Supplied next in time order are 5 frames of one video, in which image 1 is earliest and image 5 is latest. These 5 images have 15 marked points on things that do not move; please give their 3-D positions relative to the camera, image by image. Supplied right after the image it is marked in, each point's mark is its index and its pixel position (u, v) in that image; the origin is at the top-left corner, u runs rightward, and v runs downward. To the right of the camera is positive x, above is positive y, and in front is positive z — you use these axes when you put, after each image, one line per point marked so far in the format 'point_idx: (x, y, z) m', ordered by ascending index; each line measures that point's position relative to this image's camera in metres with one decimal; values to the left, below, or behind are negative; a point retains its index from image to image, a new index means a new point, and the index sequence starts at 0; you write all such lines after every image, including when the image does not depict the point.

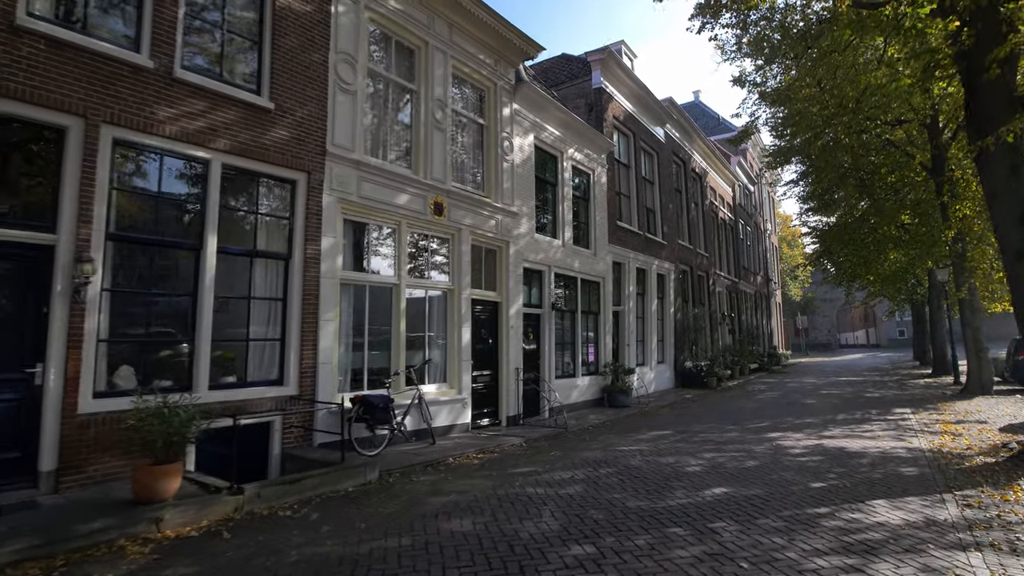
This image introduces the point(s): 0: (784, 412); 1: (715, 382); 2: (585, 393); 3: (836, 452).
0: (+5.8, -2.6, +12.1) m
1: (+6.7, -3.1, +19.0) m
2: (+1.7, -2.5, +13.3) m
3: (+4.3, -2.2, +7.7) m
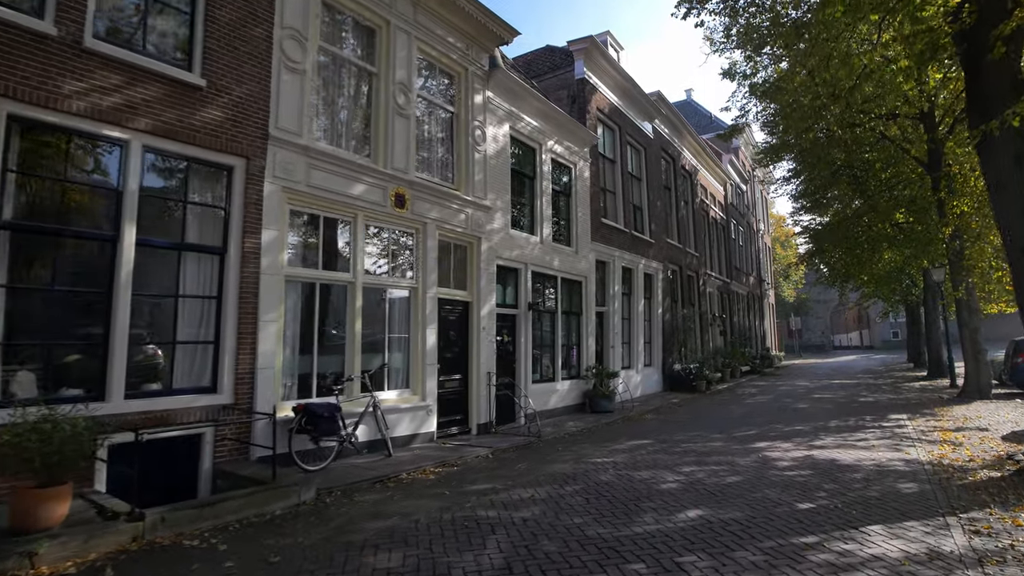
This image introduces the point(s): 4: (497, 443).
0: (+5.3, -2.6, +11.5) m
1: (+6.1, -3.1, +18.3) m
2: (+1.2, -2.4, +12.6) m
3: (+3.9, -2.2, +7.0) m
4: (-0.3, -2.4, +9.0) m
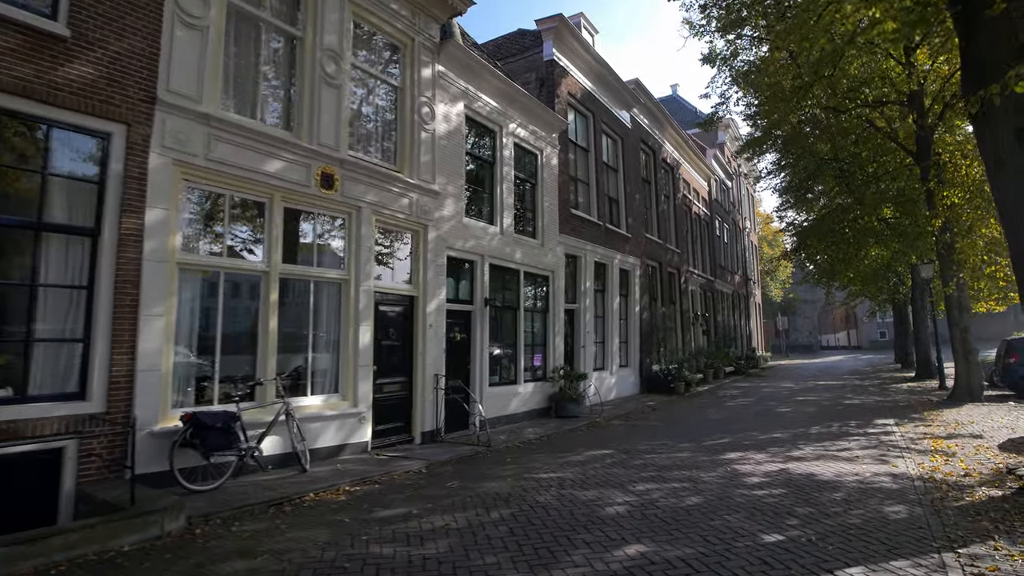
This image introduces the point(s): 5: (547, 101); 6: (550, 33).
0: (+4.4, -2.5, +10.6) m
1: (+5.2, -3.0, +17.4) m
2: (+0.3, -2.3, +11.7) m
3: (+3.1, -2.1, +6.0) m
4: (-1.0, -2.3, +8.0) m
5: (+0.8, +4.6, +14.0) m
6: (+0.9, +6.2, +14.0) m
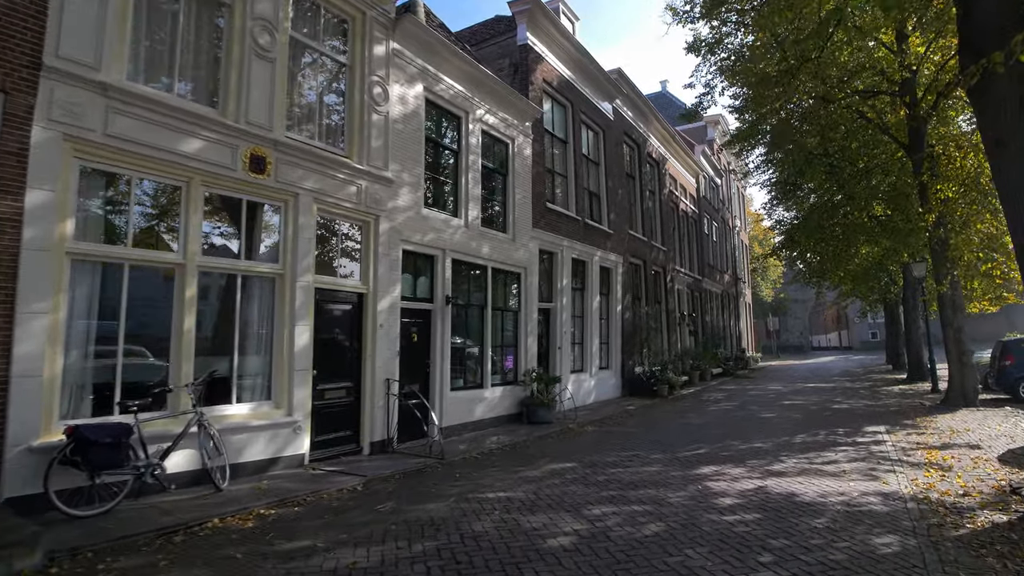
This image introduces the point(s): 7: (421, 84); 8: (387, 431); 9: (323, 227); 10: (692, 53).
0: (+3.8, -2.5, +9.8) m
1: (+4.5, -3.0, +16.7) m
2: (-0.3, -2.3, +10.9) m
3: (+2.5, -2.0, +5.3) m
4: (-1.6, -2.3, +7.2) m
5: (+0.2, +4.6, +13.2) m
6: (+0.3, +6.3, +13.2) m
7: (-1.5, +3.5, +9.7) m
8: (-1.8, -2.1, +8.5) m
9: (-2.6, +0.8, +7.9) m
10: (+4.9, +6.3, +15.5) m
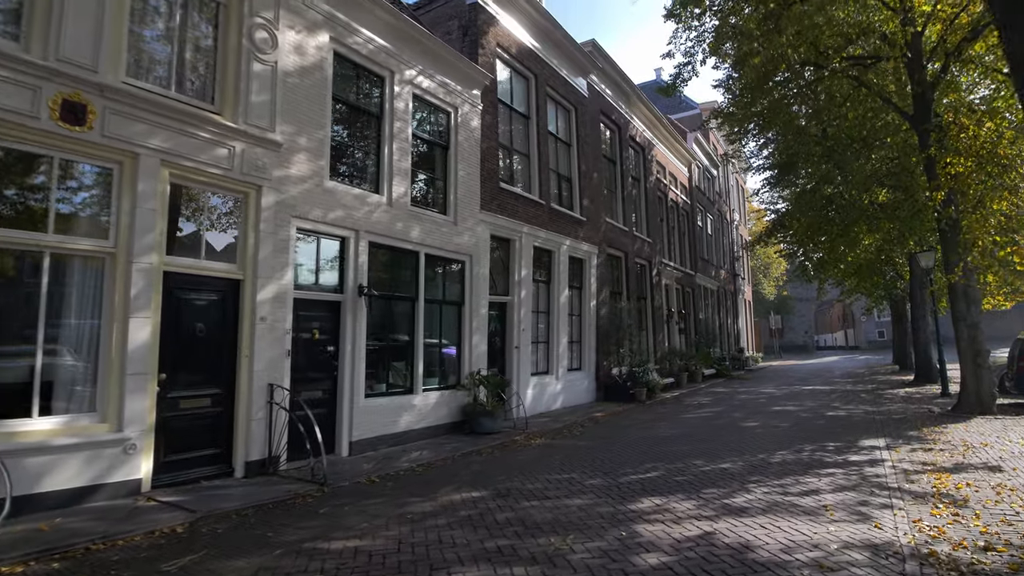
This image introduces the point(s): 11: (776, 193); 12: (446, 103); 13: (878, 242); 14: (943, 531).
0: (+2.7, -2.3, +8.2) m
1: (+3.5, -2.8, +15.1) m
2: (-1.4, -2.1, +9.3) m
3: (+1.4, -1.8, +3.7) m
4: (-2.7, -2.1, +5.7) m
5: (-0.8, +4.8, +11.7) m
6: (-0.8, +6.5, +11.7) m
7: (-2.6, +3.6, +8.2) m
8: (-2.9, -1.9, +6.9) m
9: (-3.7, +1.0, +6.4) m
10: (+3.8, +6.5, +13.9) m
11: (+9.1, +3.3, +19.9) m
12: (-1.2, +3.3, +10.4) m
13: (+9.7, +1.3, +15.2) m
14: (+3.4, -1.9, +4.5) m
